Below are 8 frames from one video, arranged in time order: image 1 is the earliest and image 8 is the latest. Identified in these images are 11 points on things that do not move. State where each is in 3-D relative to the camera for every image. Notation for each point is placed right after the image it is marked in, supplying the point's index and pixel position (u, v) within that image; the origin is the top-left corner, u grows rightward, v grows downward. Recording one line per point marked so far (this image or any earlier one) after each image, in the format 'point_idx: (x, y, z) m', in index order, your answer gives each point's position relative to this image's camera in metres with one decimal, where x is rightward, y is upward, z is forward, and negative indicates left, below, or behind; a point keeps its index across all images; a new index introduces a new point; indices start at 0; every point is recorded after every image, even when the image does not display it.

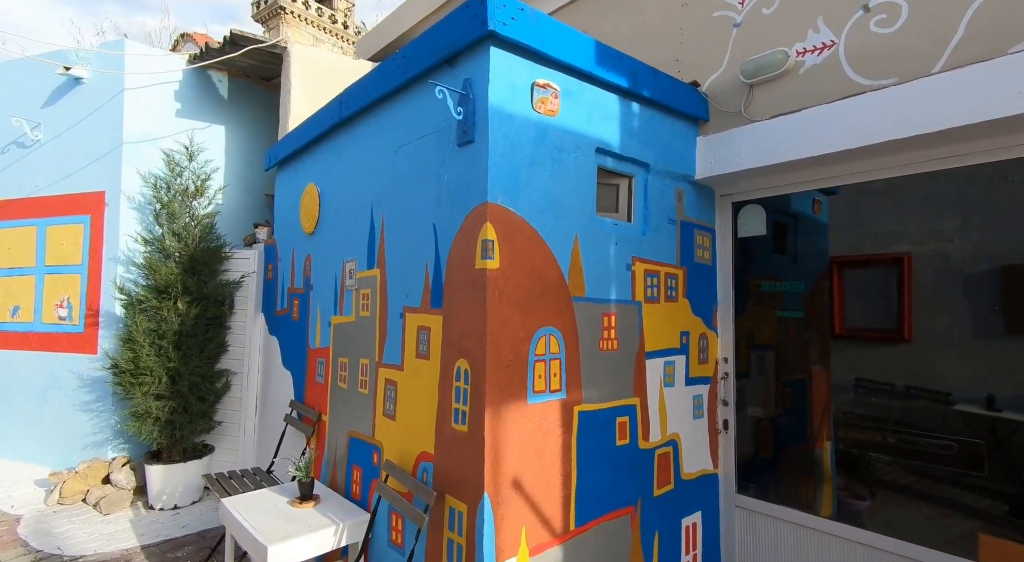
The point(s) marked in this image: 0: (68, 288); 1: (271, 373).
0: (-4.5, -0.1, +6.2) m
1: (-2.2, -0.8, +5.6) m
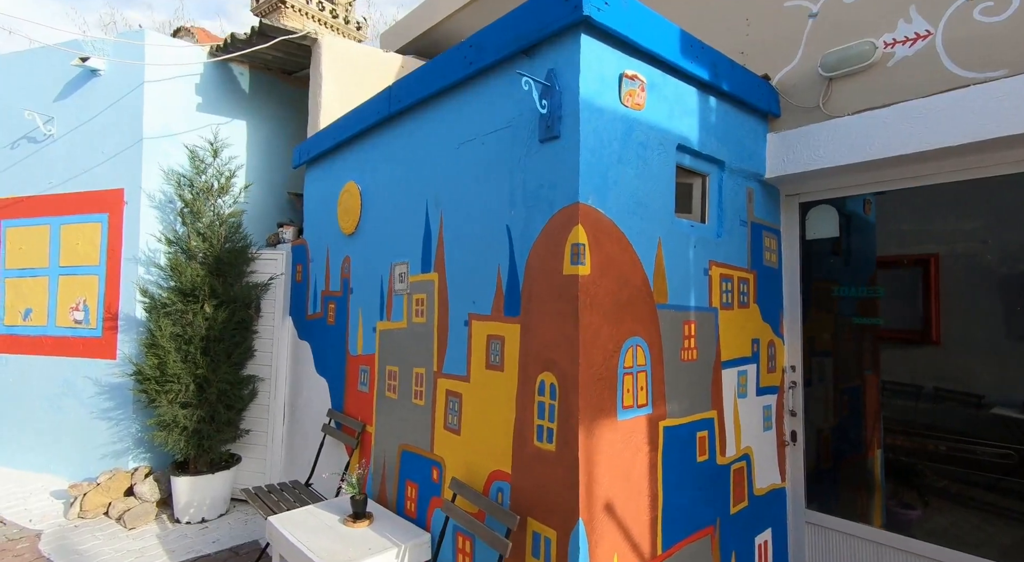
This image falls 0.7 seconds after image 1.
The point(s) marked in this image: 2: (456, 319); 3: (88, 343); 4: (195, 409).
0: (-4.1, -0.1, +5.9) m
1: (-1.8, -0.9, +5.3) m
2: (-0.3, -0.2, +3.4) m
3: (-4.0, -0.6, +5.9) m
4: (-2.6, -1.1, +5.1) m
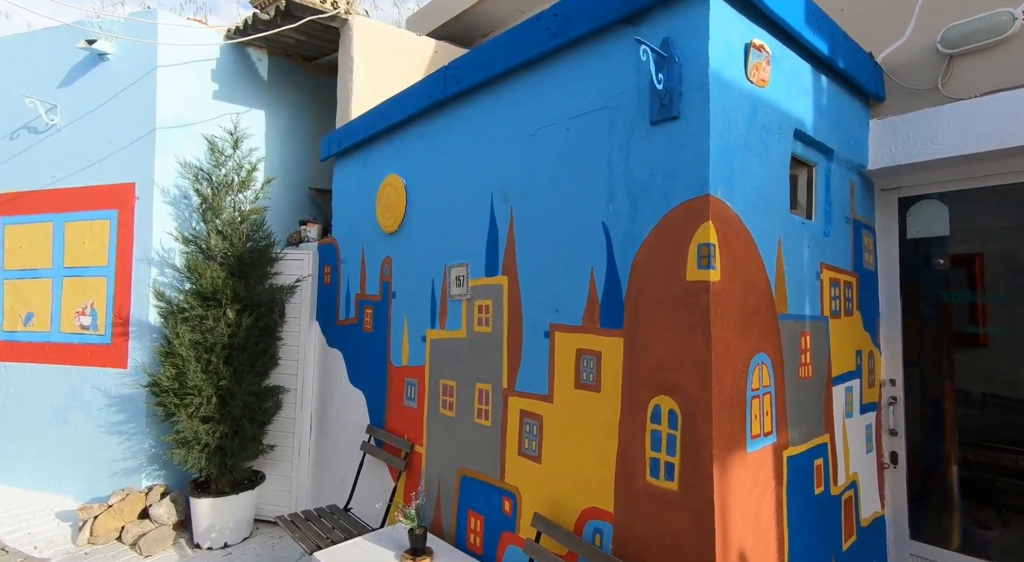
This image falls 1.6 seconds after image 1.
0: (-3.7, -0.1, +5.4) m
1: (-1.4, -0.9, +4.9) m
2: (+0.1, -0.2, +3.0) m
3: (-3.7, -0.6, +5.4) m
4: (-2.3, -1.1, +4.7) m
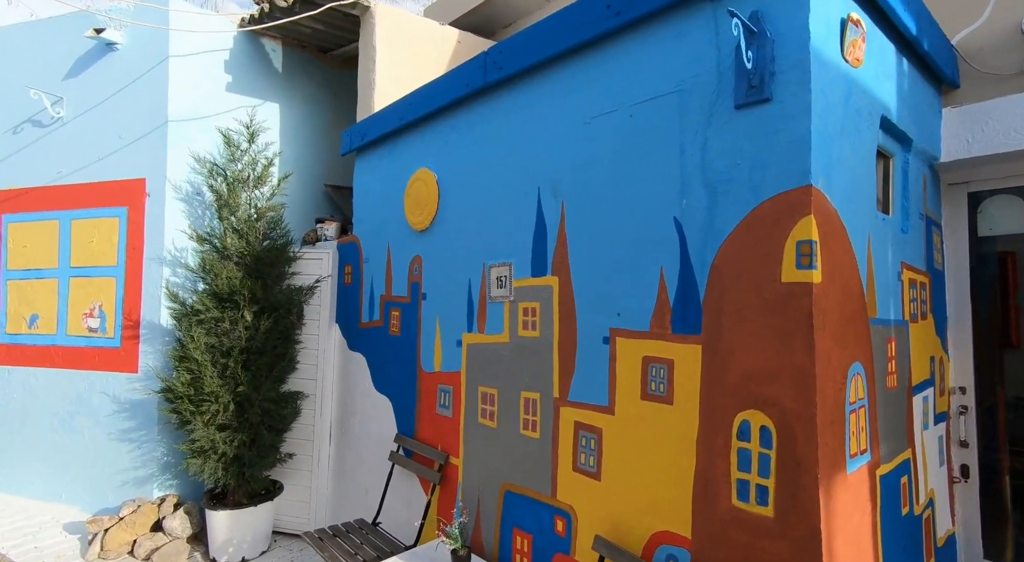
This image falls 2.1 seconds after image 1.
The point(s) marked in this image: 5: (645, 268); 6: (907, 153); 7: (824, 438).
0: (-3.5, -0.1, +5.2) m
1: (-1.2, -0.9, +4.6) m
2: (+0.3, -0.2, +2.7) m
3: (-3.4, -0.6, +5.2) m
4: (-2.0, -1.1, +4.4) m
5: (+0.5, 0.0, +2.5) m
6: (+1.8, +0.6, +2.9) m
7: (+1.0, -0.5, +1.9) m
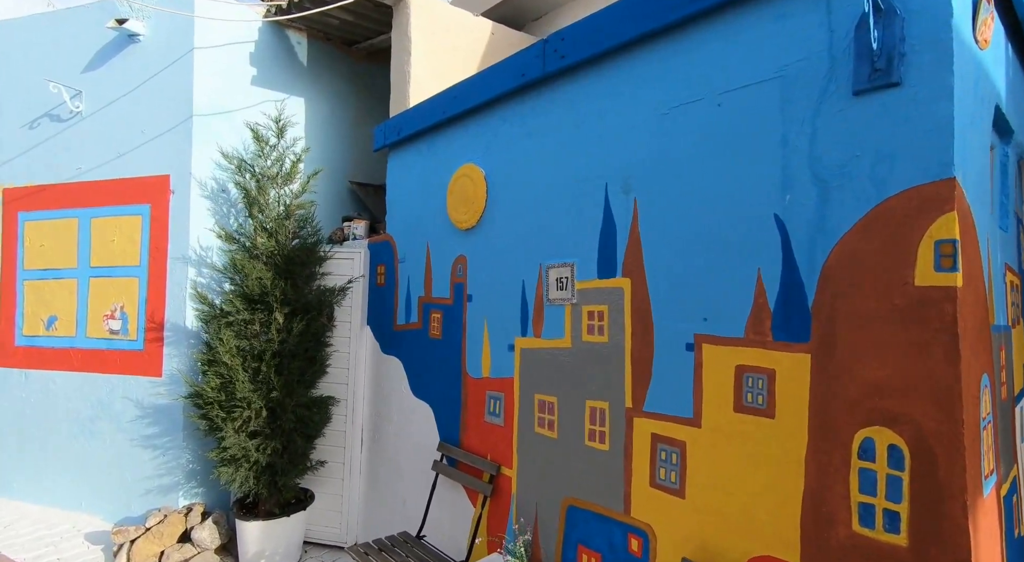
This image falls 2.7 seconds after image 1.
0: (-3.2, -0.1, +5.0) m
1: (-0.9, -0.9, +4.5) m
2: (+0.6, -0.2, +2.5) m
3: (-3.1, -0.6, +5.0) m
4: (-1.7, -1.1, +4.3) m
5: (+0.8, 0.0, +2.3) m
6: (+2.1, +0.6, +2.7) m
7: (+1.3, -0.5, +1.7) m
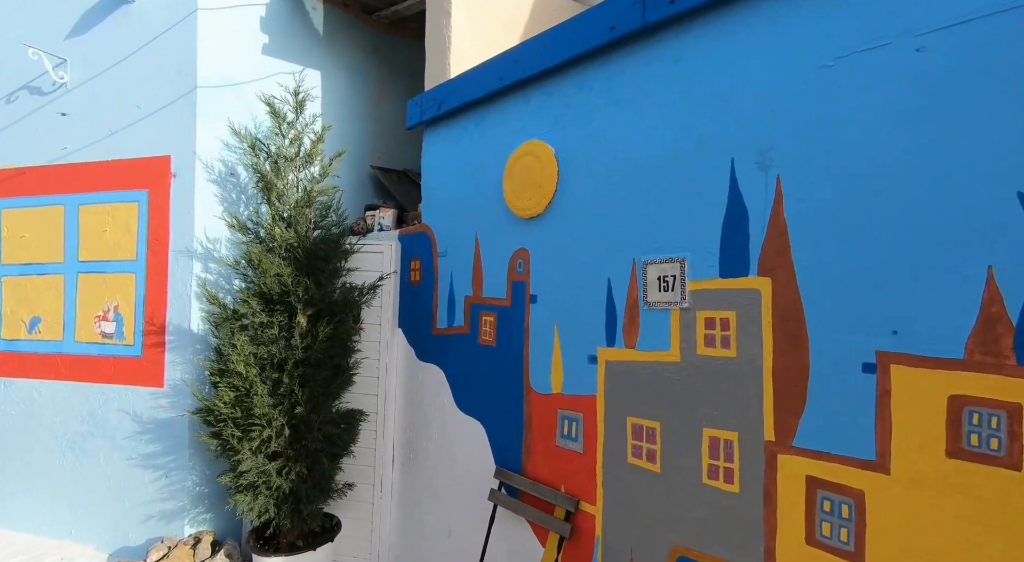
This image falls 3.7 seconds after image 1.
0: (-2.8, -0.1, +4.4) m
1: (-0.5, -0.9, +3.9) m
2: (+1.0, -0.2, +2.0) m
3: (-2.8, -0.6, +4.4) m
4: (-1.3, -1.1, +3.7) m
5: (+1.2, 0.0, +1.7) m
6: (+2.5, +0.6, +2.1) m
7: (+1.7, -0.5, +1.2) m
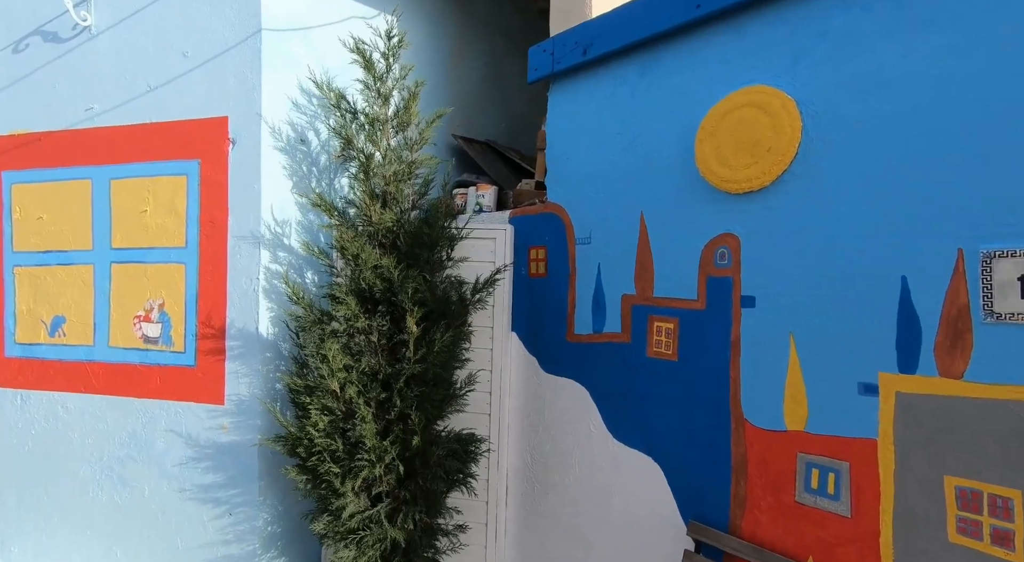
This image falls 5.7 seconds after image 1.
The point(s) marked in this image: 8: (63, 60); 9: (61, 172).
0: (-2.0, 0.0, +3.6) m
1: (+0.3, -0.8, +3.1) m
2: (+1.8, -0.3, +1.2) m
3: (-2.0, -0.5, +3.5) m
4: (-0.5, -1.1, +2.9) m
5: (+2.0, 0.0, +0.9) m
6: (+3.3, +0.6, +1.3) m
7: (+2.5, -0.5, +0.4) m
8: (-2.8, +1.4, +3.8) m
9: (-2.8, +0.7, +3.9) m
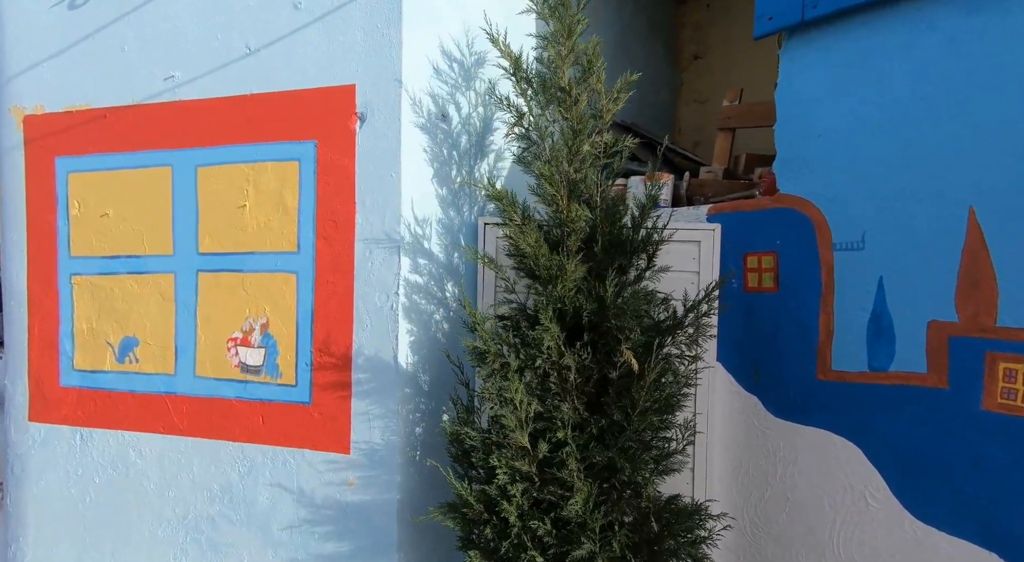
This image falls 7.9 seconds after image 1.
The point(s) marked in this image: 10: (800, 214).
0: (-1.1, -0.1, +2.8) m
1: (+1.2, -0.9, +2.3) m
2: (+2.7, -0.4, +0.4) m
3: (-1.0, -0.6, +2.8) m
4: (+0.4, -1.1, +2.1) m
5: (+2.9, -0.1, +0.1) m
6: (+4.2, +0.5, +0.5) m
7: (+3.4, -0.6, -0.5) m
8: (-1.8, +1.3, +3.1) m
9: (-1.9, +0.6, +3.1) m
10: (+1.2, +0.3, +2.4) m
